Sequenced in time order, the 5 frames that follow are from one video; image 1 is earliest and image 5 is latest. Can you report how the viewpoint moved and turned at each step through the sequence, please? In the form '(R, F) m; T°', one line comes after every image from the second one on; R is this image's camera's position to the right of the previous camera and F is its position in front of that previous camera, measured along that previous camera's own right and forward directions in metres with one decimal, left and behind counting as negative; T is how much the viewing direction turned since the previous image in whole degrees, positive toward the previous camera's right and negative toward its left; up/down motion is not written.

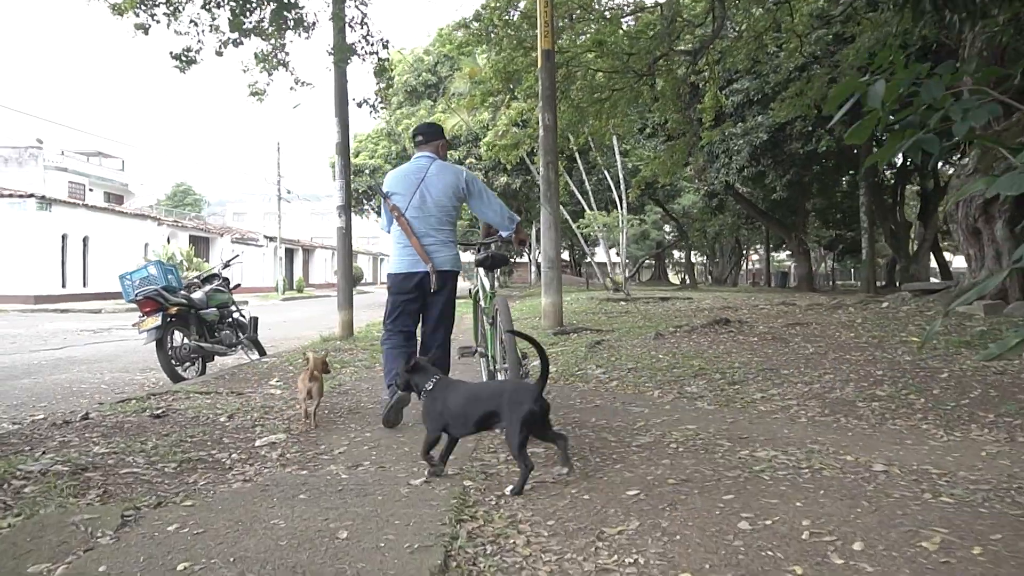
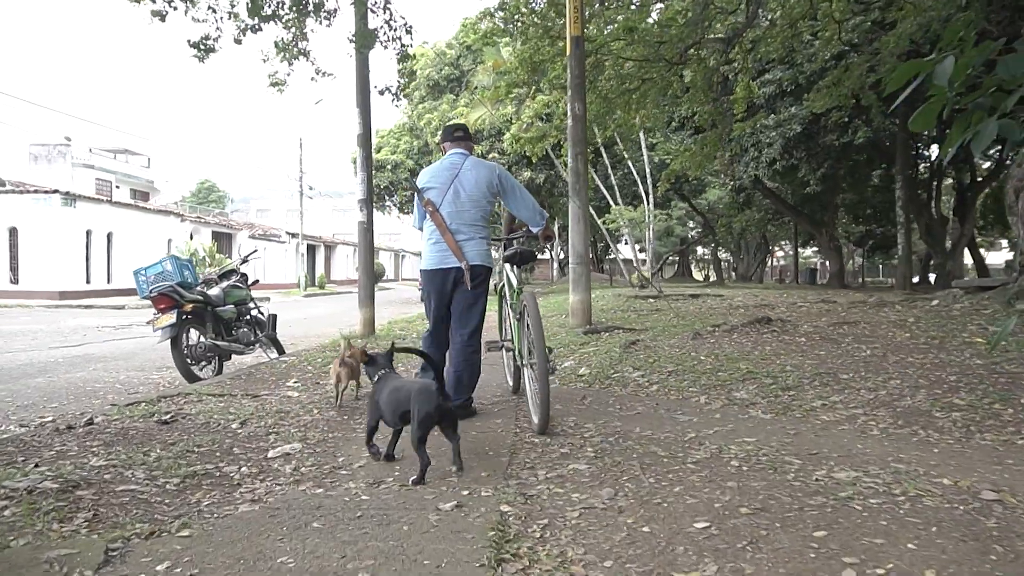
(-0.1, +0.5) m; -1°
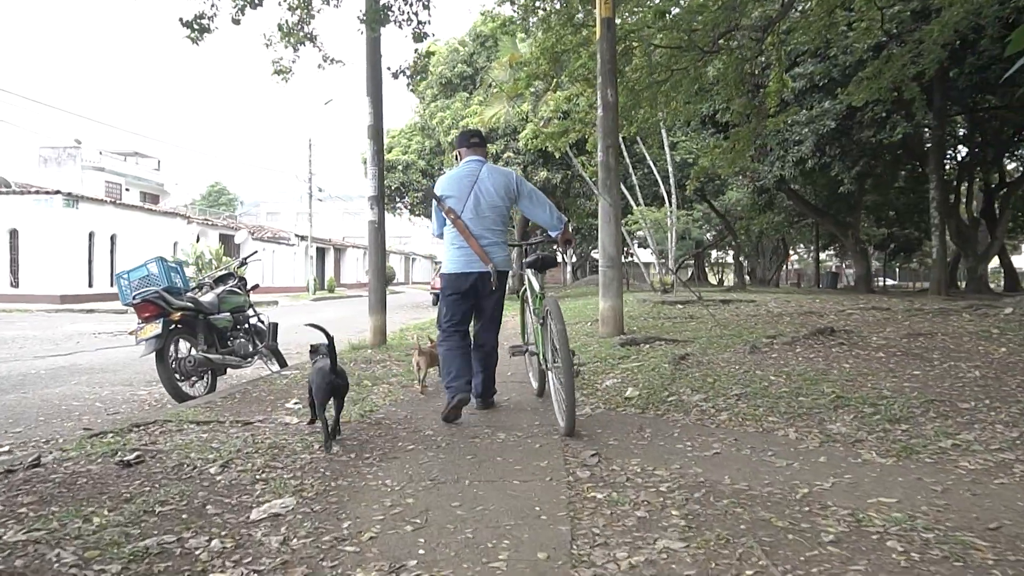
(-0.2, +1.1) m; -1°
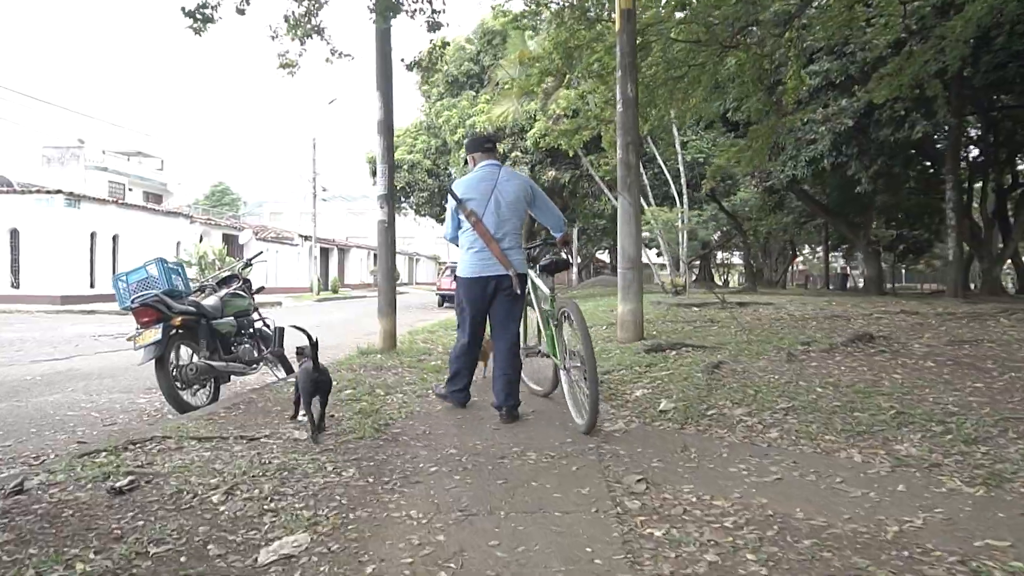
(-0.2, +0.5) m; 0°
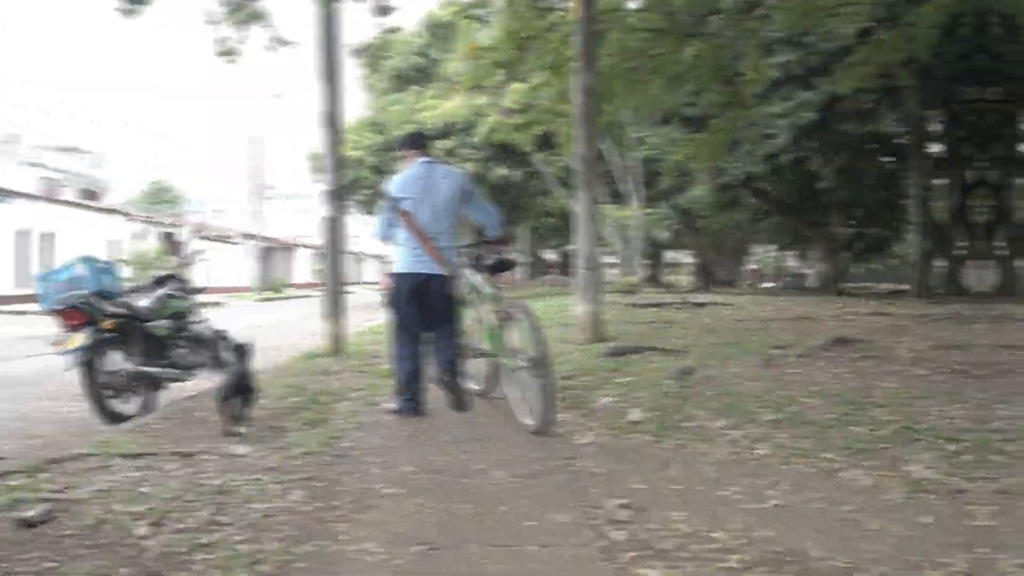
(-0.1, +0.5) m; +3°
